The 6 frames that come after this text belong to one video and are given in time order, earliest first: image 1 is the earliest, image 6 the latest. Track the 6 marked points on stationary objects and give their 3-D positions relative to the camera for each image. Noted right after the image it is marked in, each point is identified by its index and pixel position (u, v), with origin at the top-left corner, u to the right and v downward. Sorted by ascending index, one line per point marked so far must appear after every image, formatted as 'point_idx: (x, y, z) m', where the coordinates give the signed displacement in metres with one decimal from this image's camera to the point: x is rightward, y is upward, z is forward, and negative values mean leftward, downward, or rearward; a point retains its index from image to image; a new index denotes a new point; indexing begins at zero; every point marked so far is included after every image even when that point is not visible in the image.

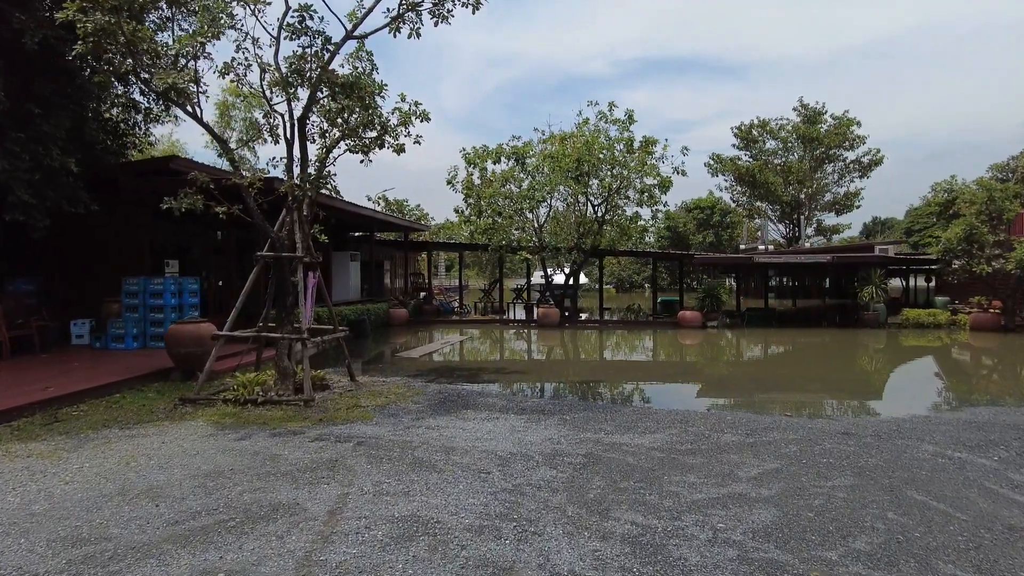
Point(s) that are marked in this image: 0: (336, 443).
0: (-1.3, -1.2, +4.9) m
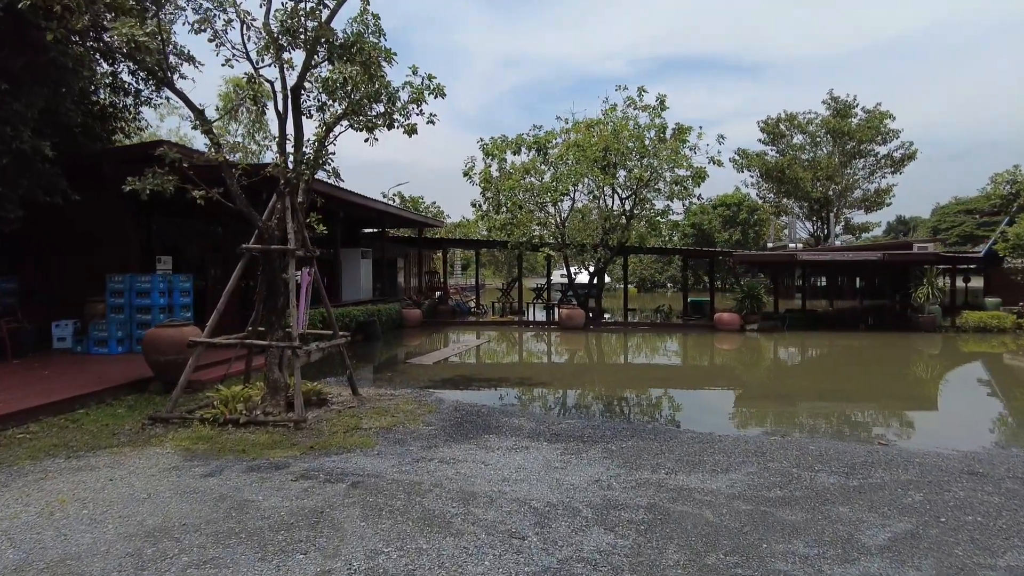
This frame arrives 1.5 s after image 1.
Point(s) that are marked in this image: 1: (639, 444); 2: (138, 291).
0: (-1.1, -1.2, +3.9) m
1: (+0.9, -1.1, +4.8) m
2: (-5.1, 0.0, +8.9) m
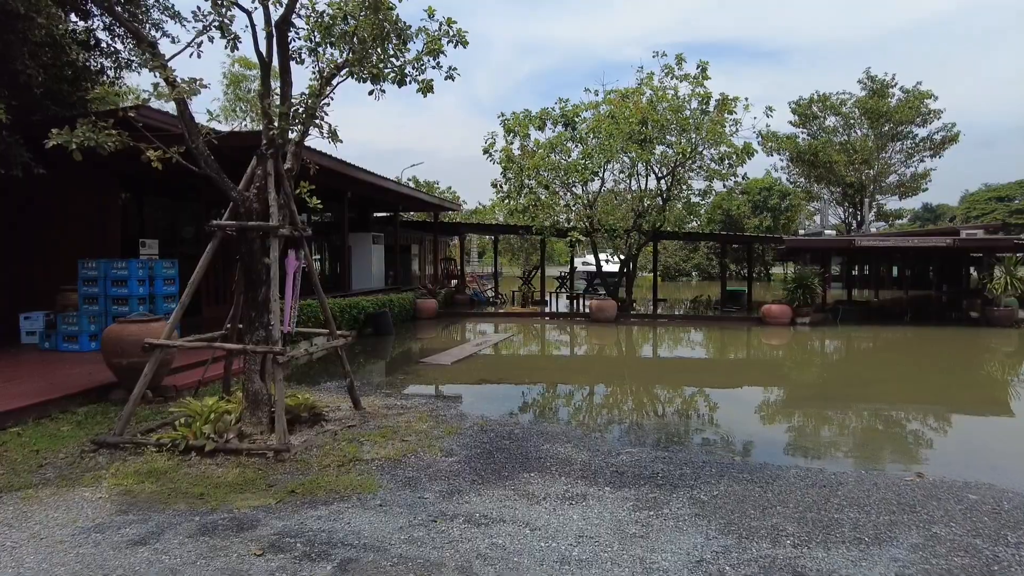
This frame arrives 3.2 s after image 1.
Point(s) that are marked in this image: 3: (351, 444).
0: (-0.8, -1.1, +2.7) m
1: (+1.2, -1.1, +3.5) m
2: (-4.7, +0.1, +7.7) m
3: (-1.1, -1.0, +4.4) m
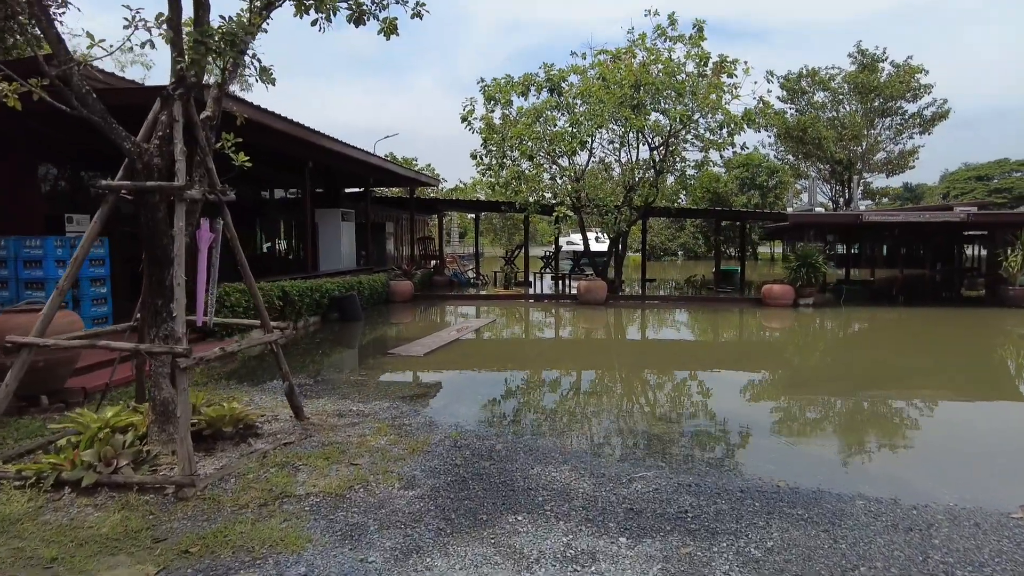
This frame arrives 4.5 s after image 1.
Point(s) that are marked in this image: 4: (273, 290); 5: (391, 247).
0: (-0.9, -1.1, +1.7) m
1: (+1.1, -1.0, +2.6) m
2: (-4.9, +0.3, +6.6) m
3: (-1.2, -0.9, +3.3) m
4: (-3.0, 0.0, +8.3) m
5: (-3.0, +1.0, +16.1) m
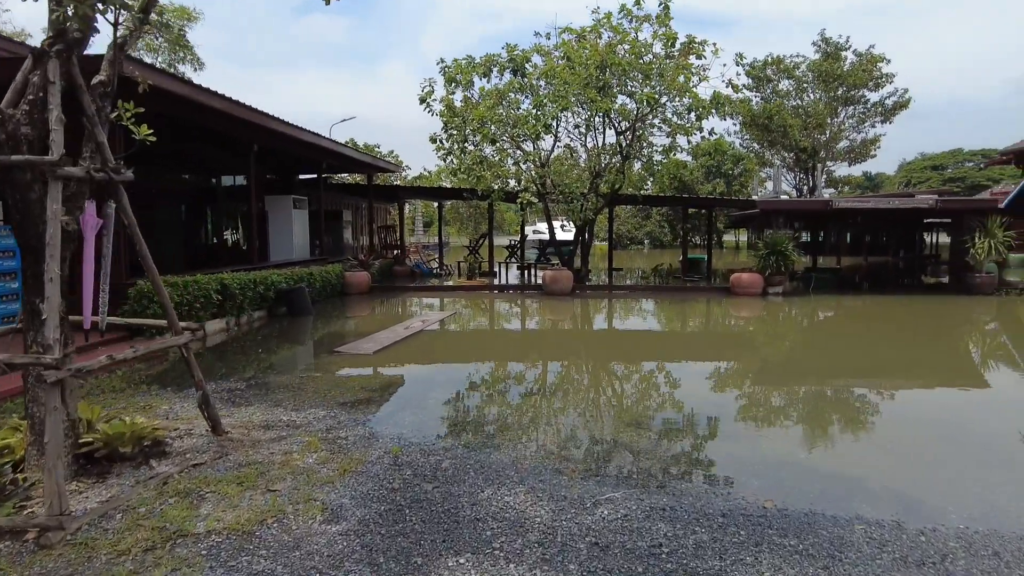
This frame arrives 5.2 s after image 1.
0: (-1.1, -1.1, +1.1) m
1: (+0.9, -1.0, +2.2) m
2: (-5.3, +0.3, +5.9) m
3: (-1.4, -0.9, +2.8) m
4: (-3.5, +0.1, +7.7) m
5: (-3.8, +1.2, +15.4) m
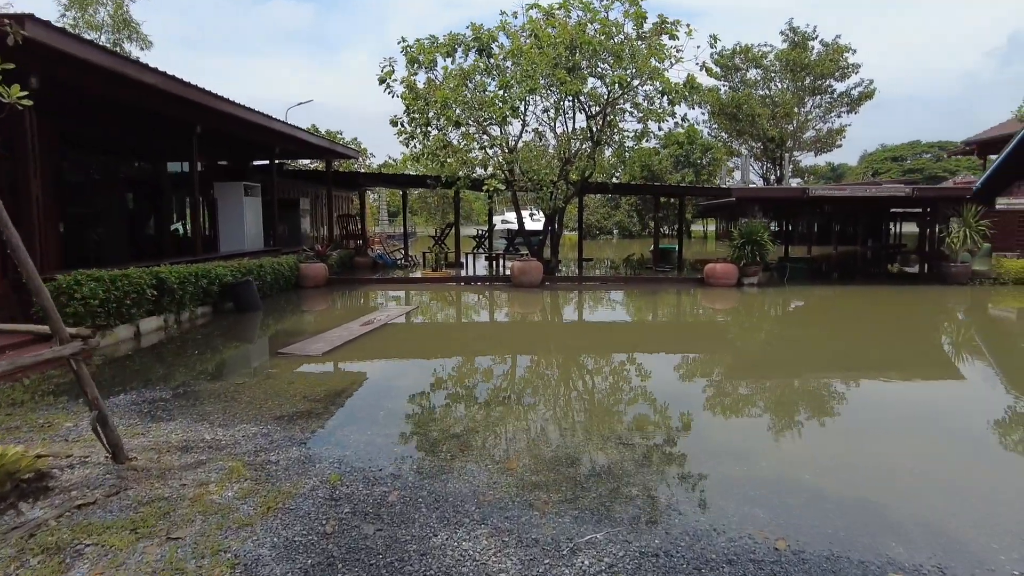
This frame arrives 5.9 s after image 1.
0: (-1.1, -1.1, +0.5) m
1: (+0.8, -1.0, +1.7) m
2: (-5.6, +0.4, +5.0) m
3: (-1.5, -0.9, +2.2) m
4: (-3.9, +0.1, +7.0) m
5: (-4.6, +1.4, +14.7) m
